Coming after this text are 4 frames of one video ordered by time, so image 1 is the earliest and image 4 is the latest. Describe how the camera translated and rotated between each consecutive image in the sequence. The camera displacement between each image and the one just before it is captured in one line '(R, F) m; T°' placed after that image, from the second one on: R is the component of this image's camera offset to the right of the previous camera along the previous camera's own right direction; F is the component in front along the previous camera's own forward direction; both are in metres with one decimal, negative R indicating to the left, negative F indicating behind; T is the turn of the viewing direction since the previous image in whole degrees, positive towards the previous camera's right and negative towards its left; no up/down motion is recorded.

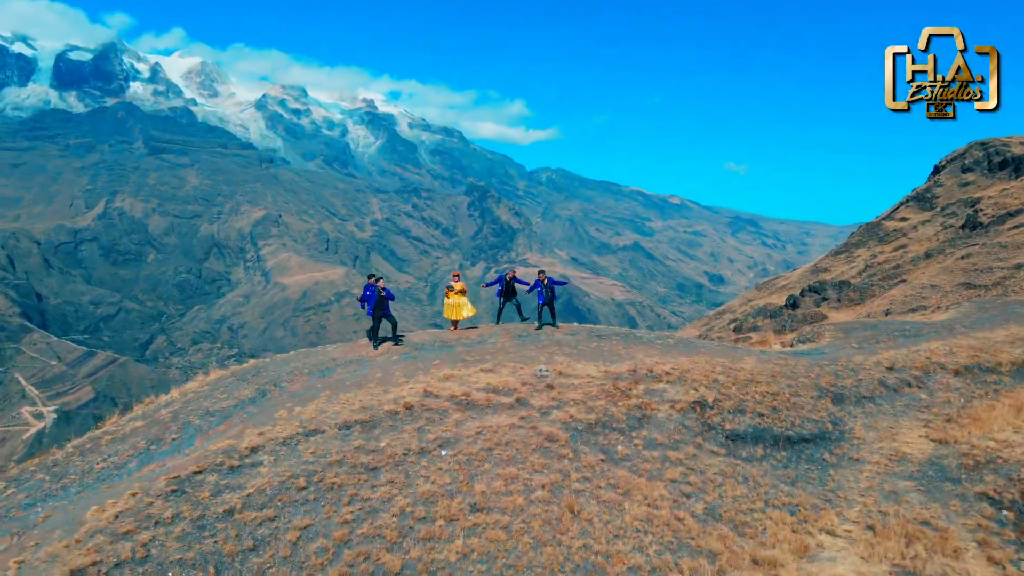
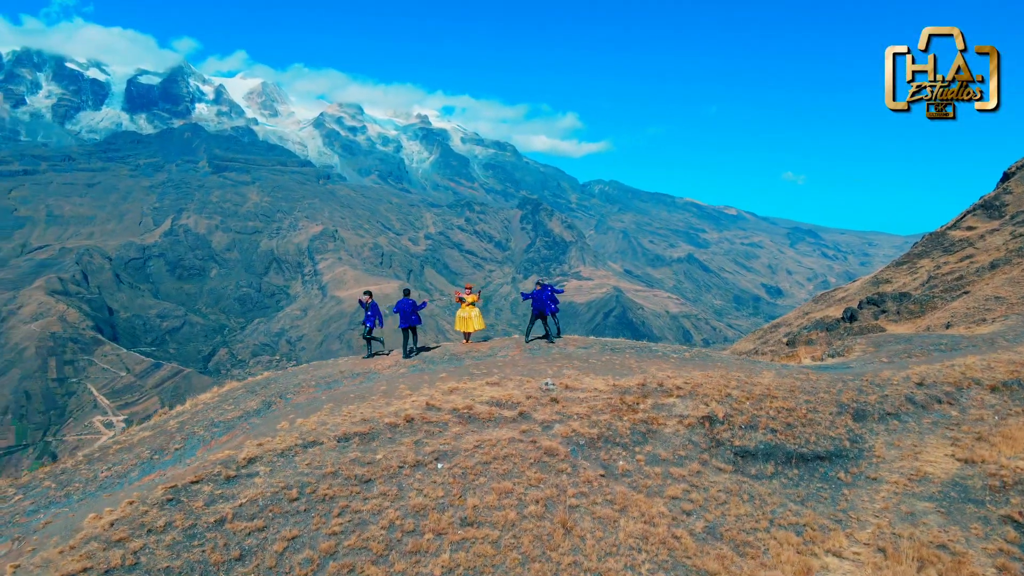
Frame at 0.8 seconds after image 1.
(+0.8, 0.0) m; -3°
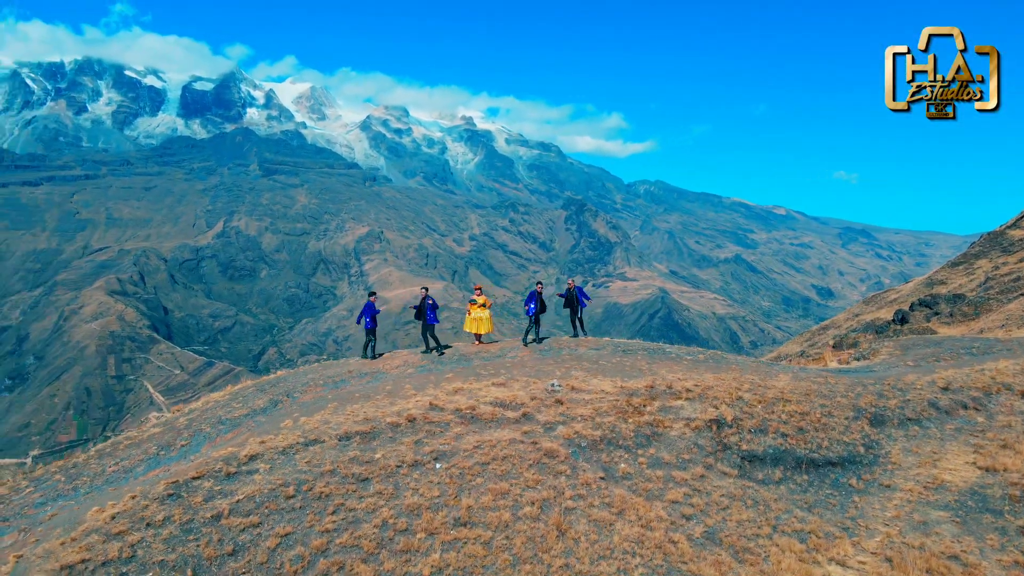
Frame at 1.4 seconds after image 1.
(+0.7, 0.0) m; -3°
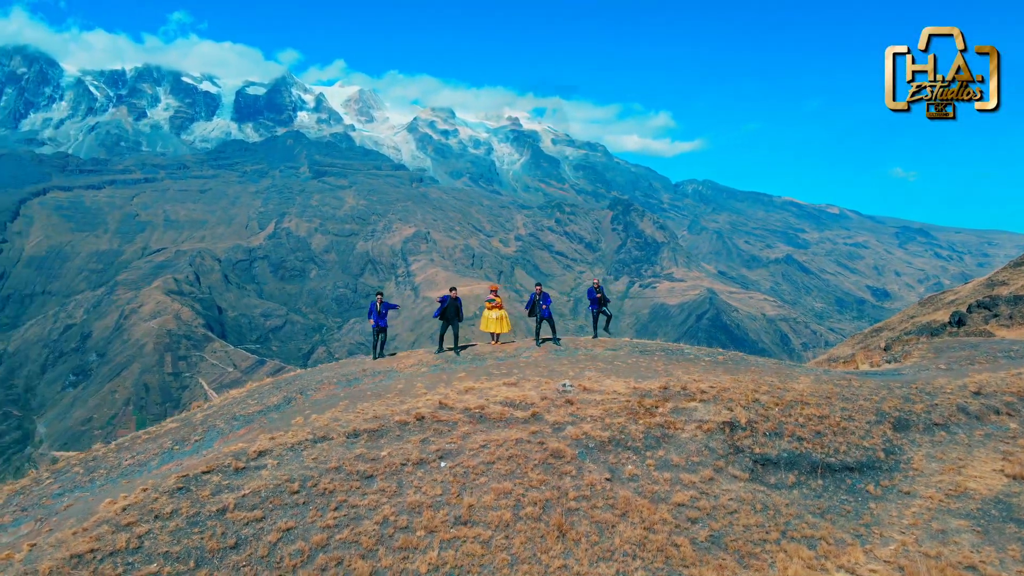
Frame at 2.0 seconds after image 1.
(+0.6, 0.0) m; -3°
